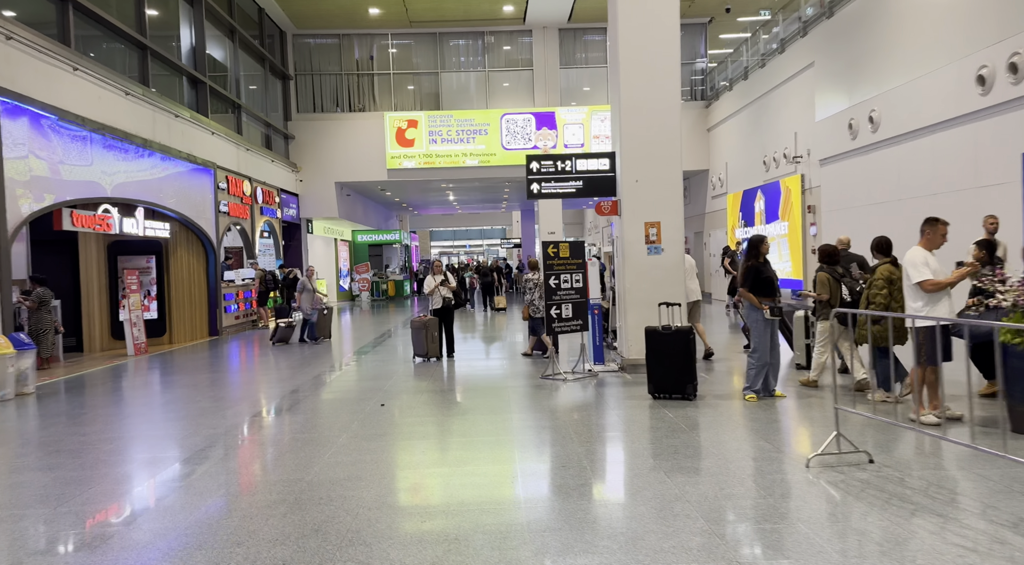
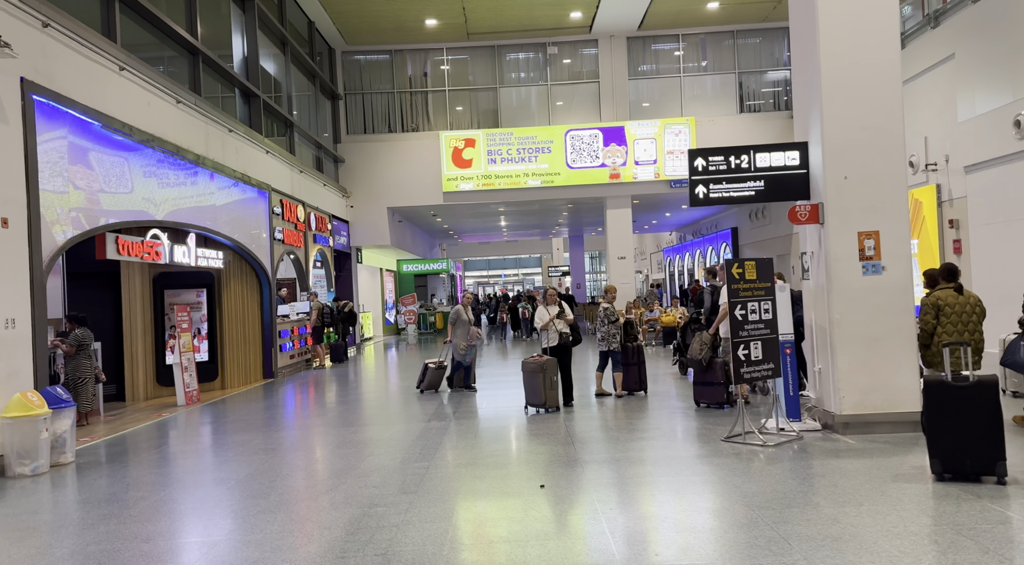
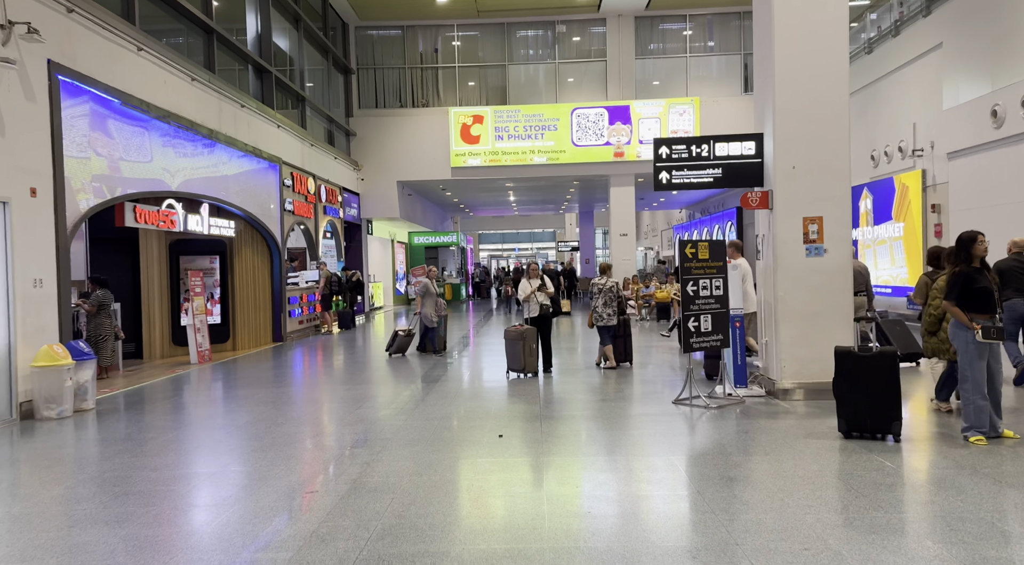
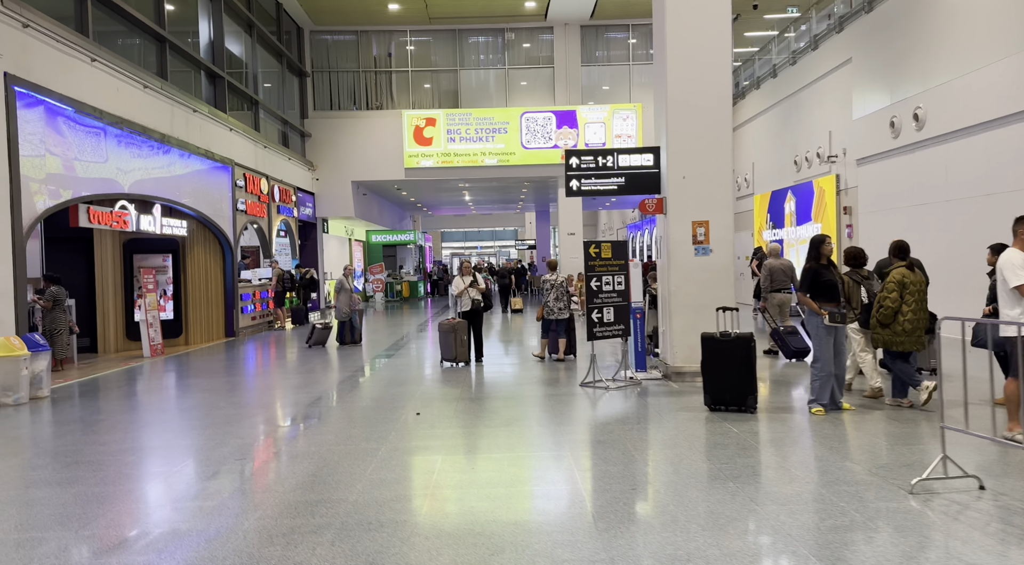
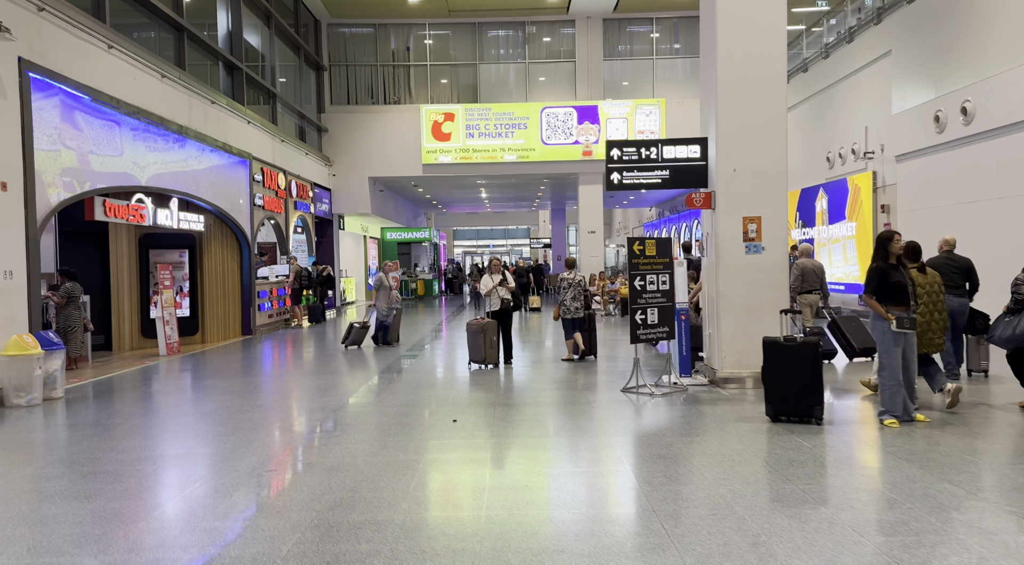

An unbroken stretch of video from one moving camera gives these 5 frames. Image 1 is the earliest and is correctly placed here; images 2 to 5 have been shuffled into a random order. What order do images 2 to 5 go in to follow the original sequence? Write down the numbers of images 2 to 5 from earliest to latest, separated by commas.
4, 5, 3, 2
